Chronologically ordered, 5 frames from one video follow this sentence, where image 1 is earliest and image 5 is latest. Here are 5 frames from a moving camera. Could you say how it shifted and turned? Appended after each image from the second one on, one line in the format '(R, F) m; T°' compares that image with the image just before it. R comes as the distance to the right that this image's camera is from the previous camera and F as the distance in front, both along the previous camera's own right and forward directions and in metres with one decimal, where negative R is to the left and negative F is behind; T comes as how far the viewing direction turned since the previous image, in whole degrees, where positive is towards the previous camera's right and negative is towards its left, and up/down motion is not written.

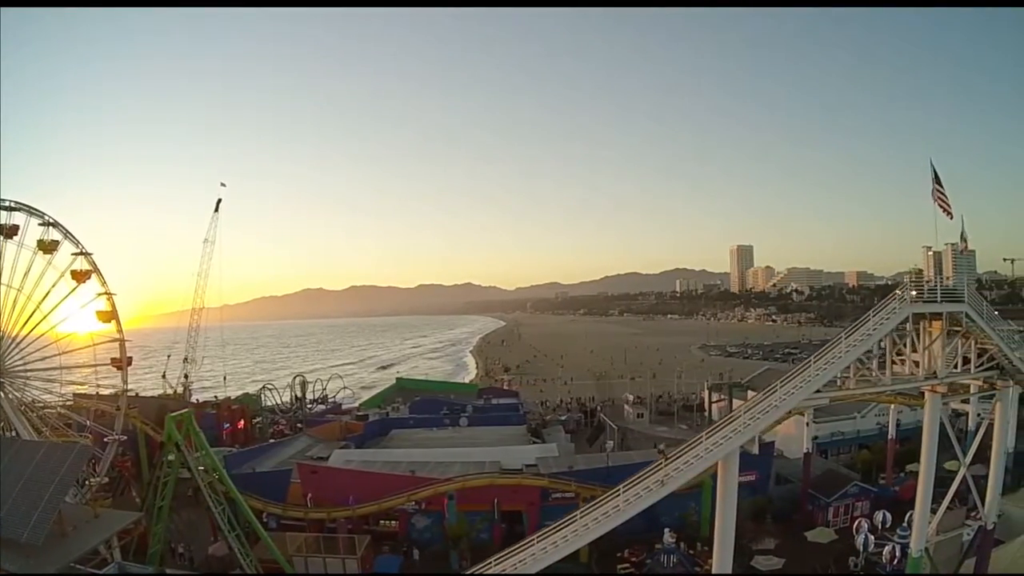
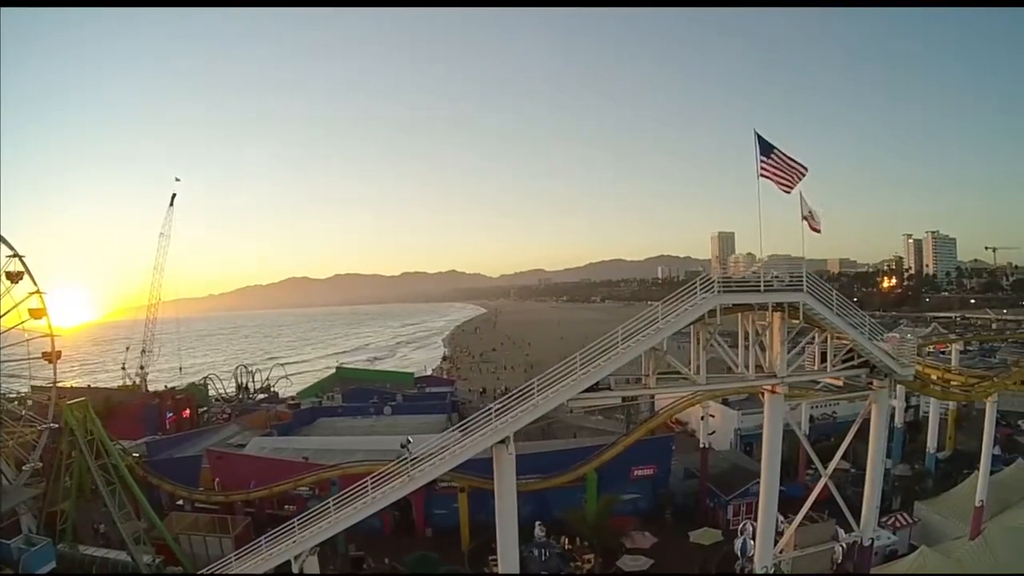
(+6.1, -0.4) m; -4°
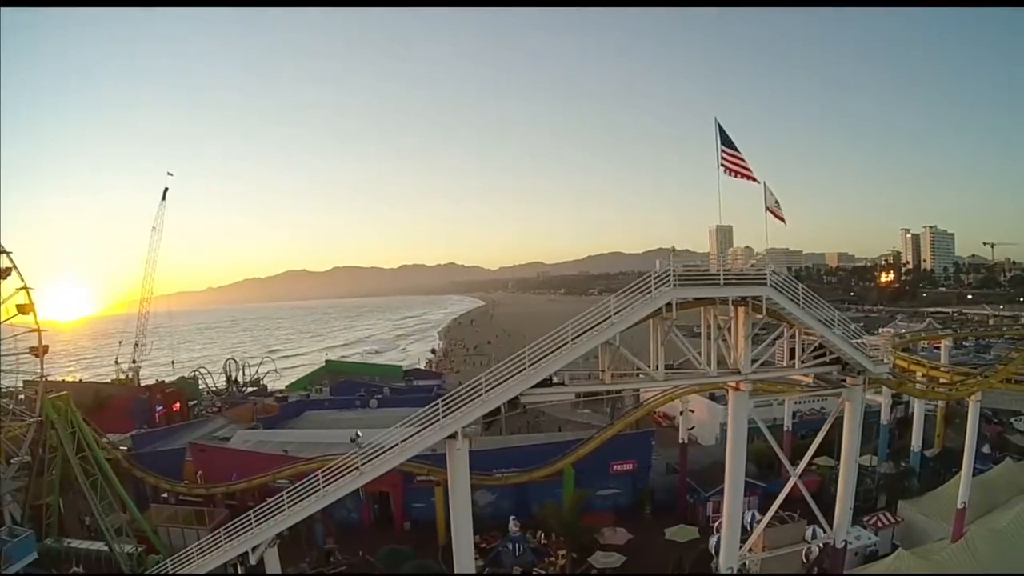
(+1.3, 0.0) m; -1°
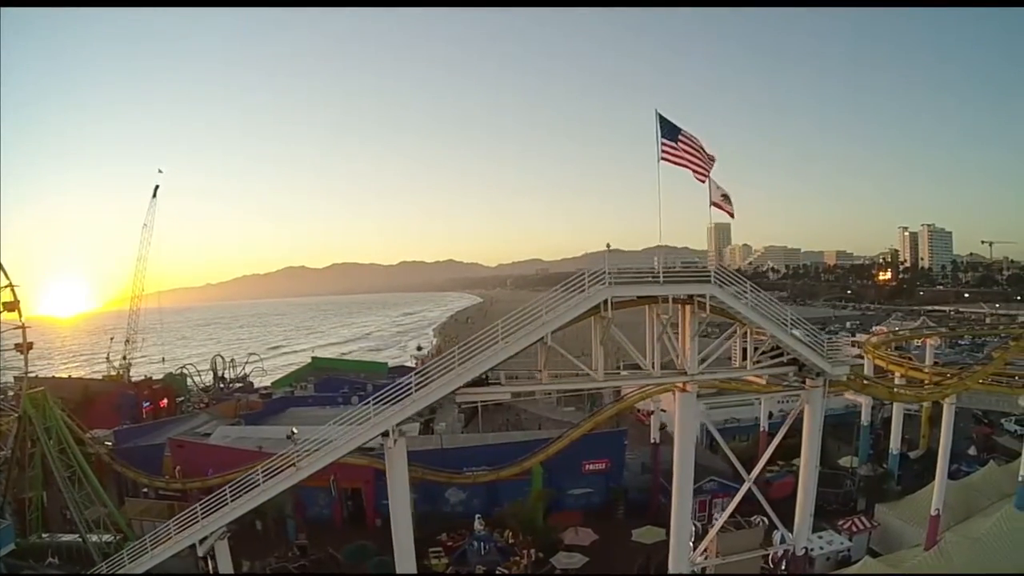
(+1.8, 0.0) m; -1°
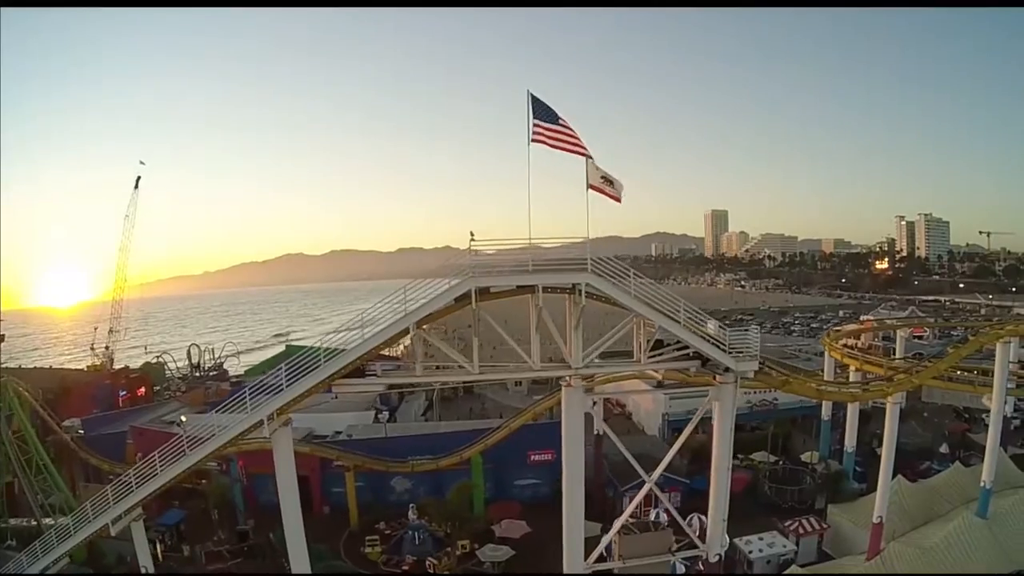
(+3.6, +0.1) m; -3°
